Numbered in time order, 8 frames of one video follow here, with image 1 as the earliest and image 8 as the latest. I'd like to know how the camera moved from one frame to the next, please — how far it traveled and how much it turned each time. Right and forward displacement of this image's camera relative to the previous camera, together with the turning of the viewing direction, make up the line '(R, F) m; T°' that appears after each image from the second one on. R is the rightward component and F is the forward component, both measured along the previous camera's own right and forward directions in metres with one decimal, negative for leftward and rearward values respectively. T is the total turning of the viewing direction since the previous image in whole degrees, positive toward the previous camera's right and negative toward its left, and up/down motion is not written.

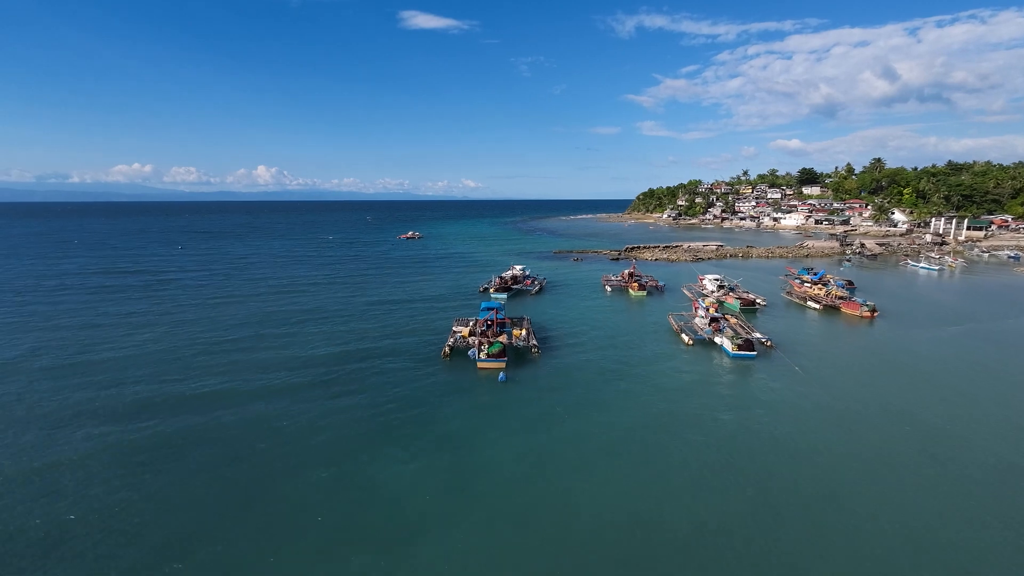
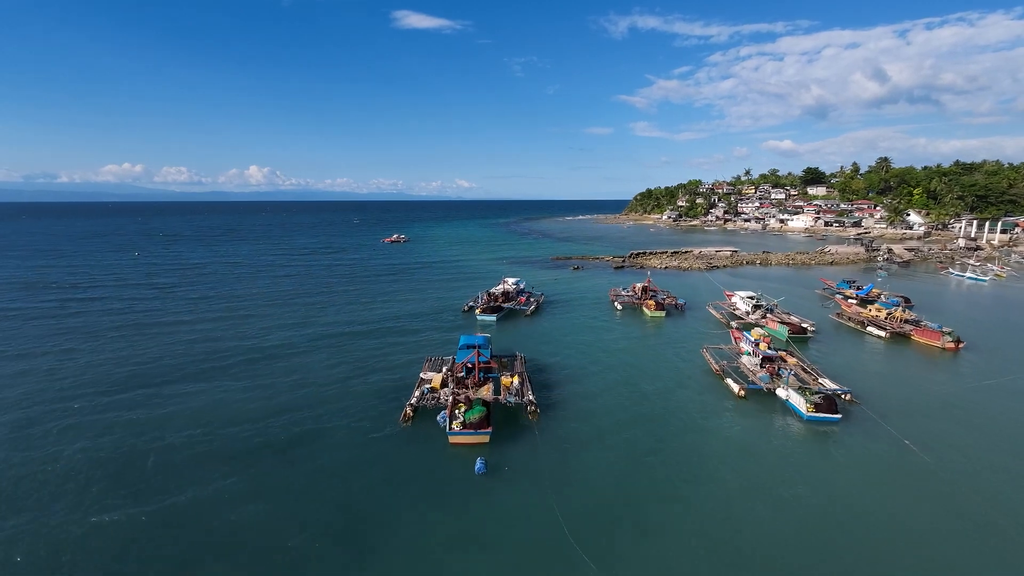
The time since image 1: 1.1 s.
(+0.3, +10.7) m; +1°
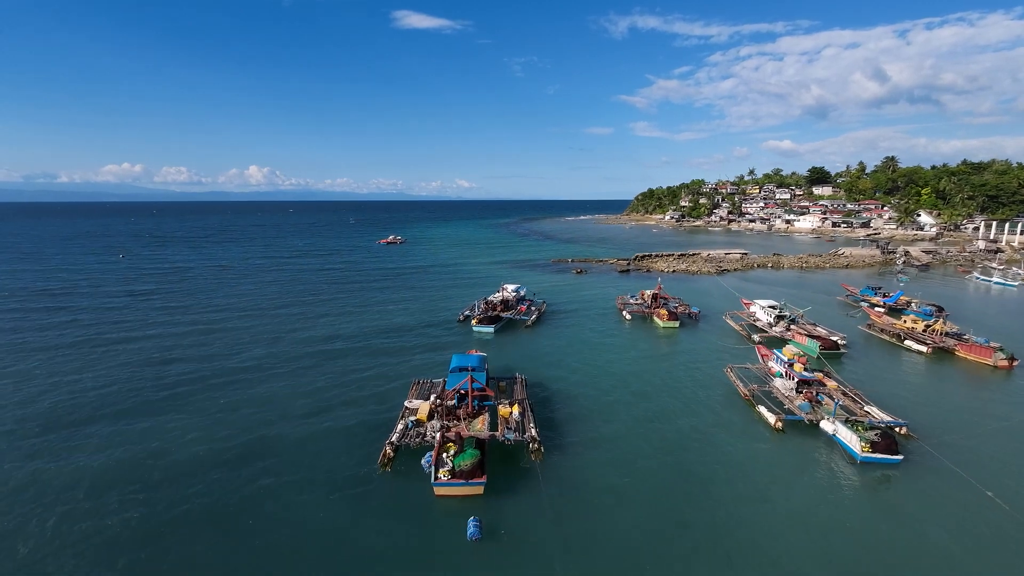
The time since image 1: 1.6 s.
(0.0, +4.2) m; 0°
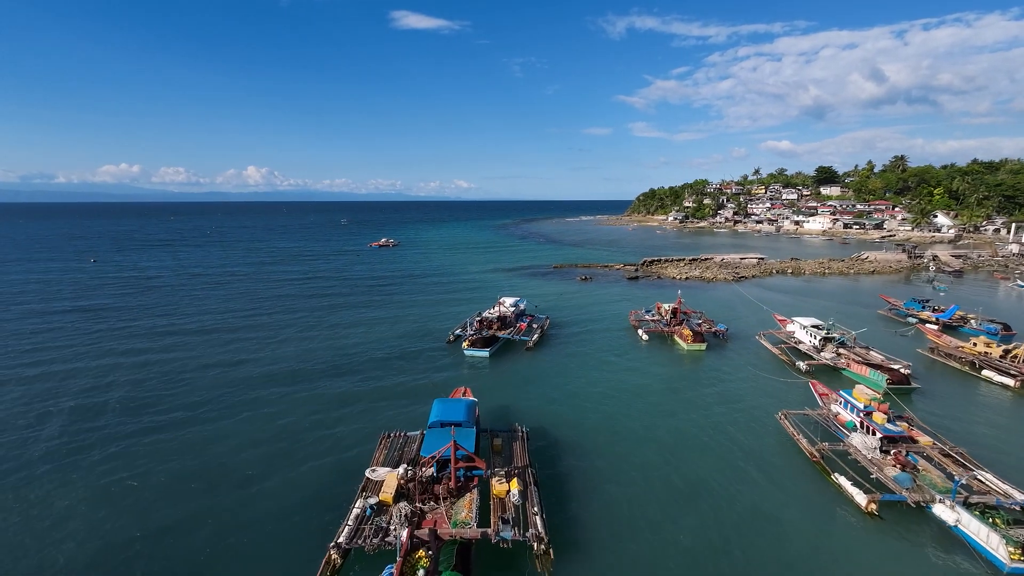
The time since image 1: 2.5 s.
(0.0, +6.8) m; 0°
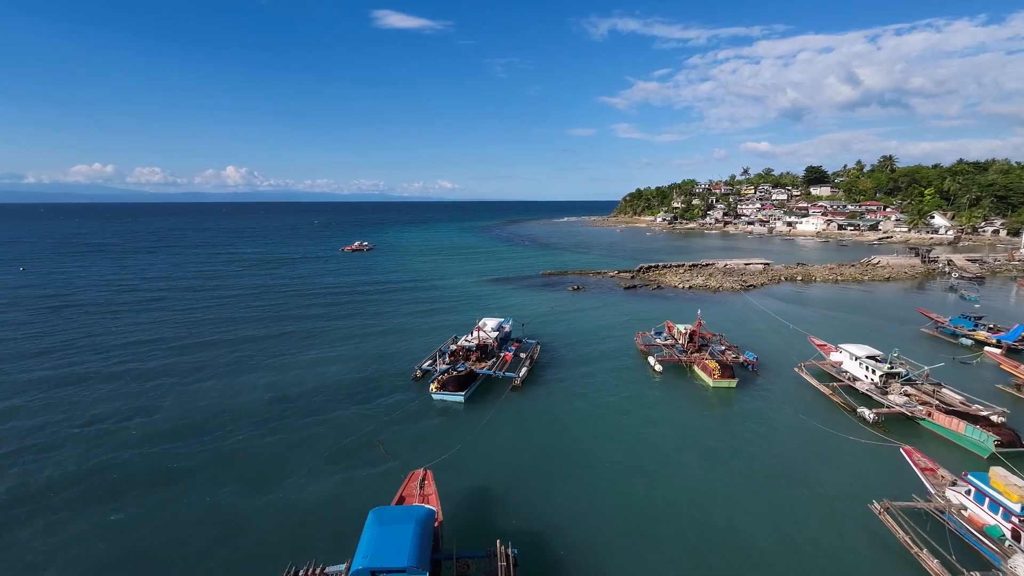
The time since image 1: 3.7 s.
(+0.2, +8.4) m; +2°
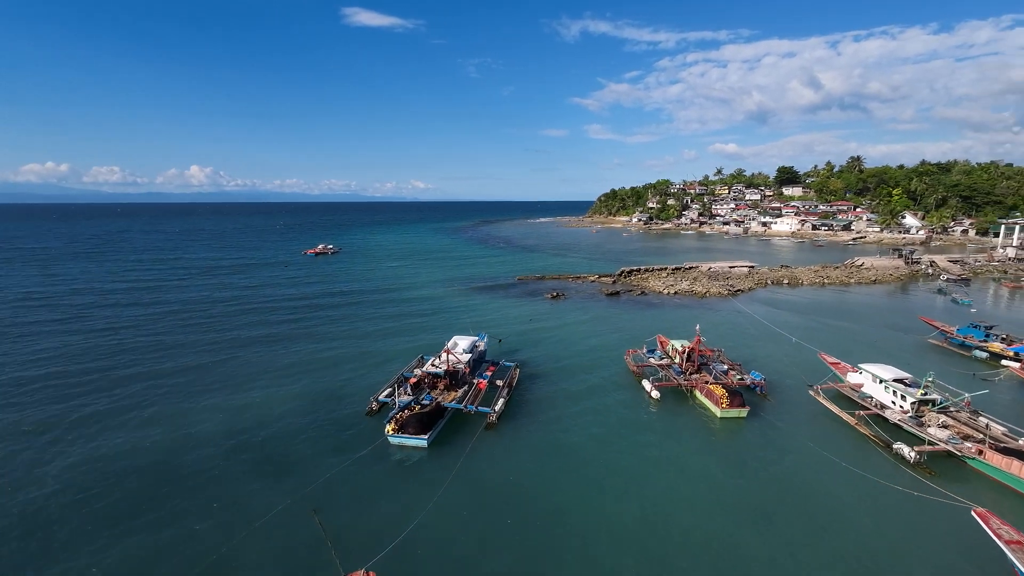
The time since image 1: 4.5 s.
(+0.1, +5.1) m; +3°
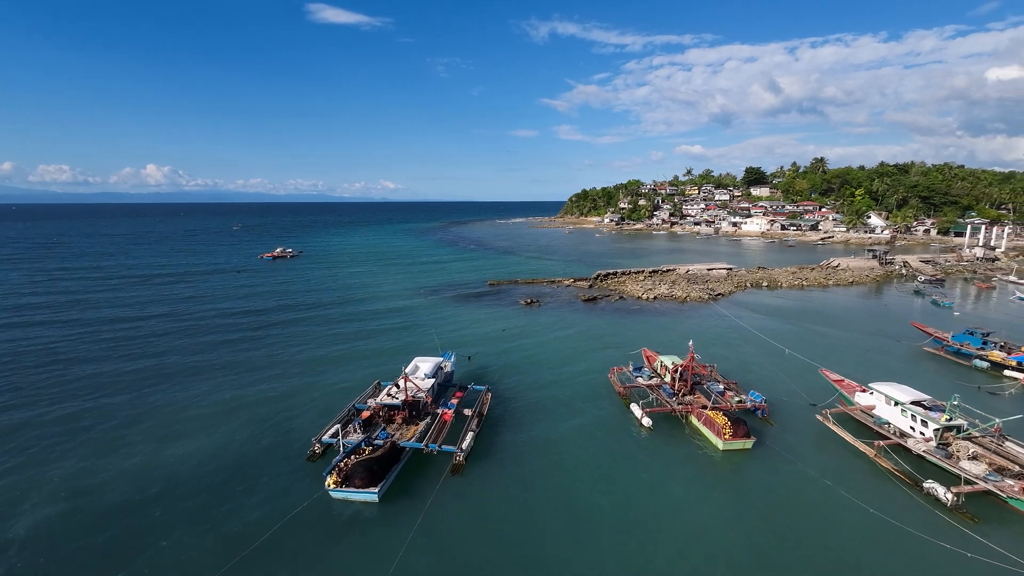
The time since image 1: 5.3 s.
(+0.1, +4.2) m; +3°
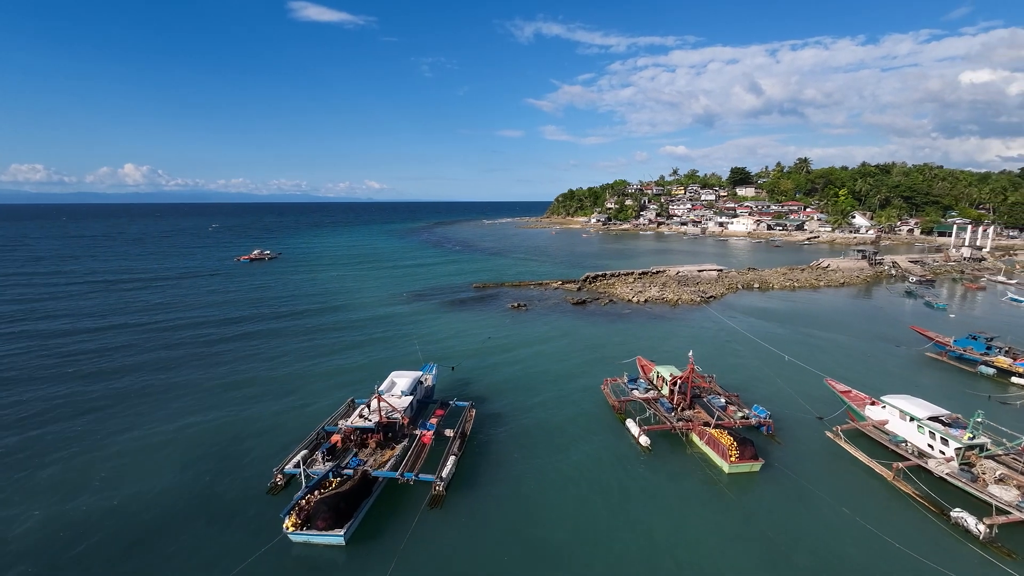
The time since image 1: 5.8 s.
(+0.1, +2.3) m; +2°
